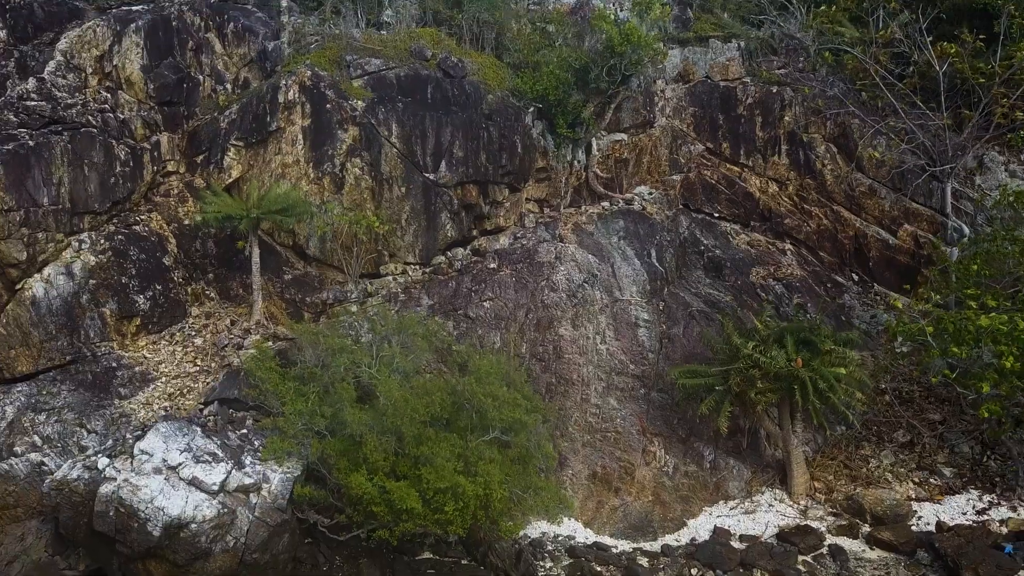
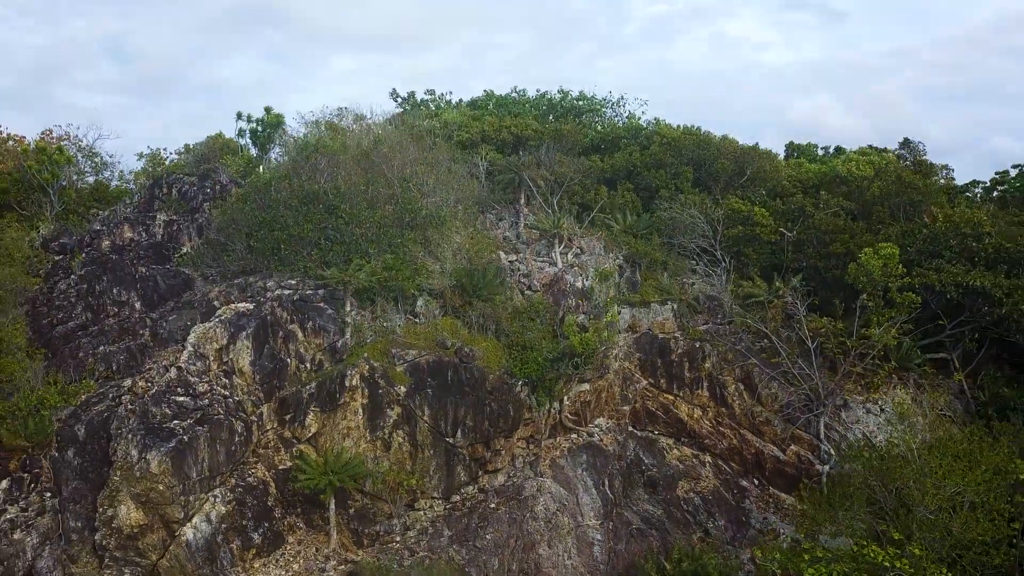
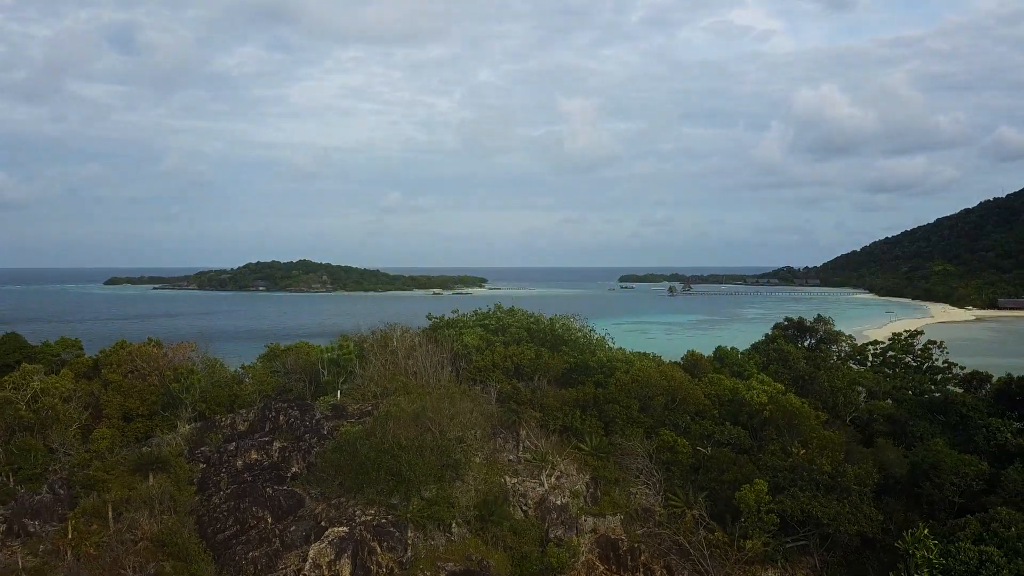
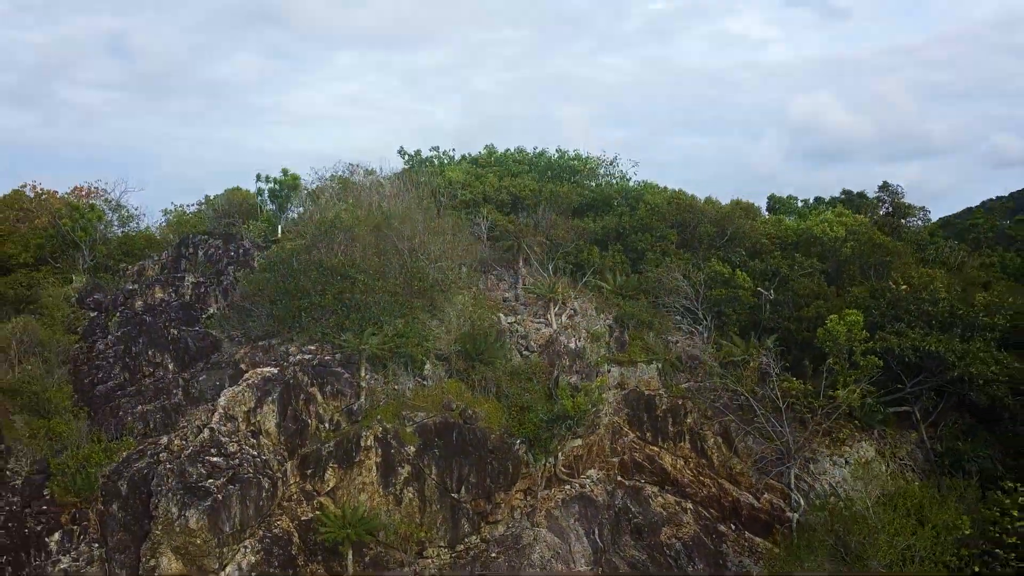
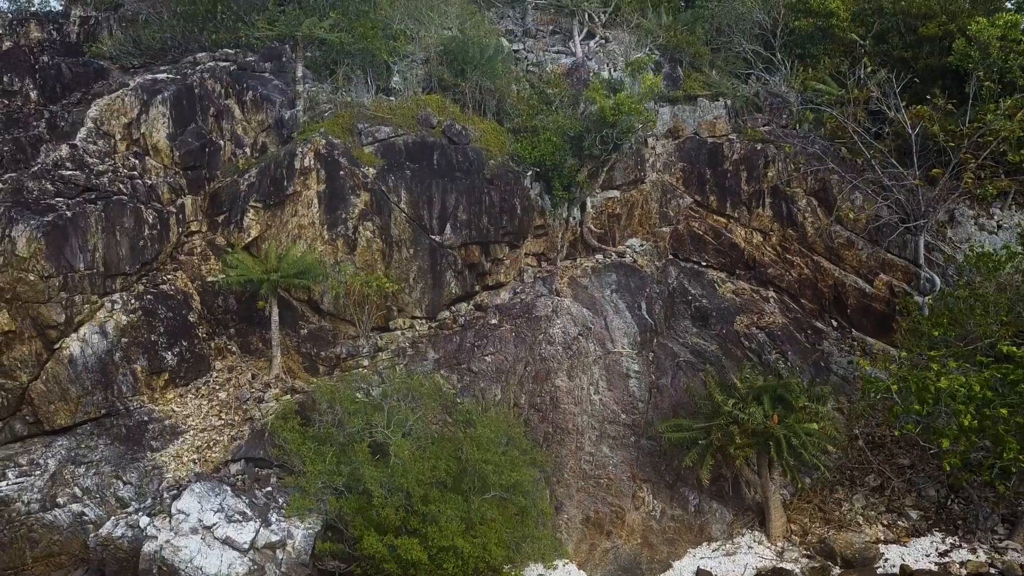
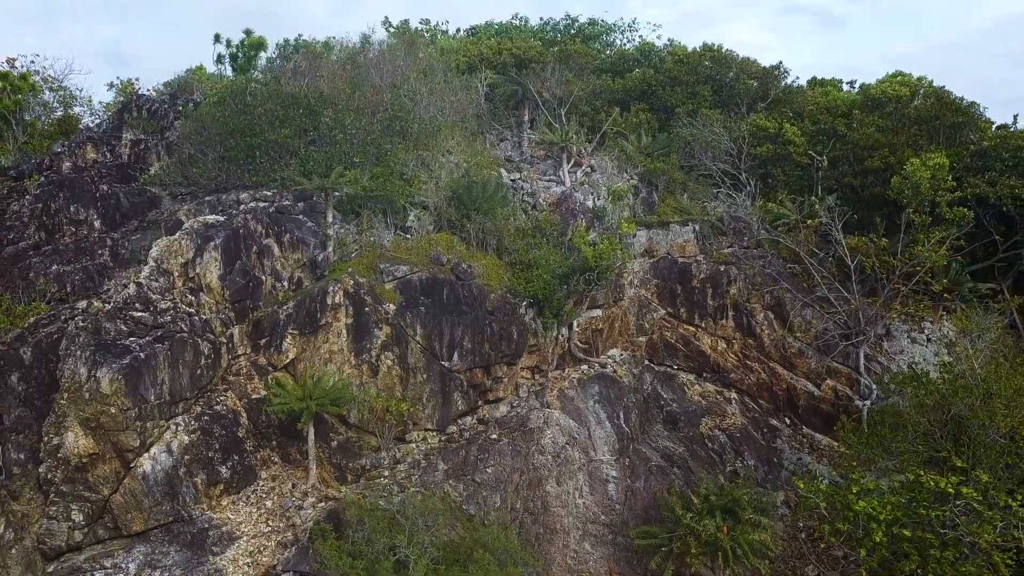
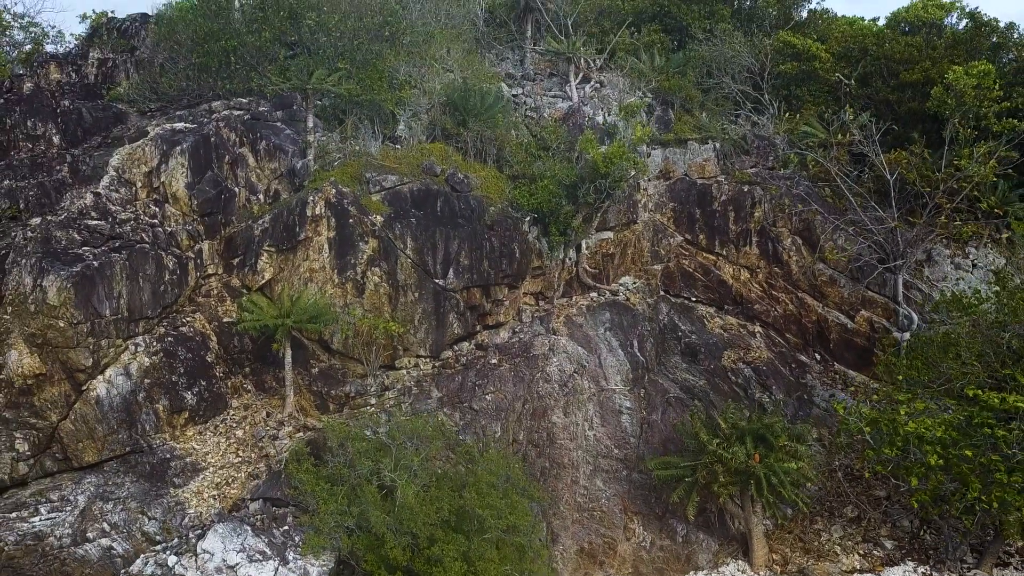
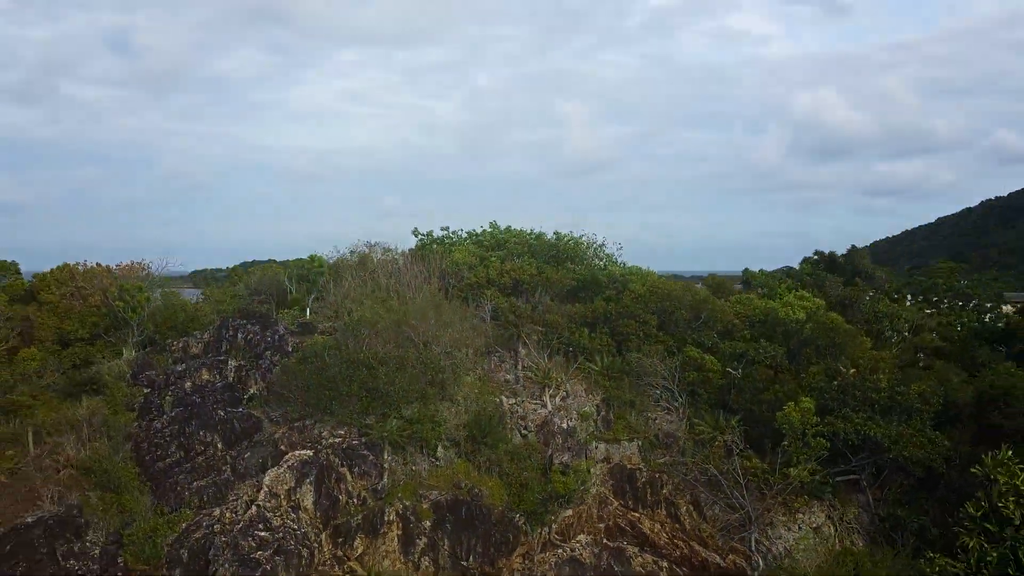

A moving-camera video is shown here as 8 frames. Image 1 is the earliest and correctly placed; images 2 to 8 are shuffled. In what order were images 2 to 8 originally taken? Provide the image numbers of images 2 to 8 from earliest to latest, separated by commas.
5, 7, 6, 2, 4, 8, 3
